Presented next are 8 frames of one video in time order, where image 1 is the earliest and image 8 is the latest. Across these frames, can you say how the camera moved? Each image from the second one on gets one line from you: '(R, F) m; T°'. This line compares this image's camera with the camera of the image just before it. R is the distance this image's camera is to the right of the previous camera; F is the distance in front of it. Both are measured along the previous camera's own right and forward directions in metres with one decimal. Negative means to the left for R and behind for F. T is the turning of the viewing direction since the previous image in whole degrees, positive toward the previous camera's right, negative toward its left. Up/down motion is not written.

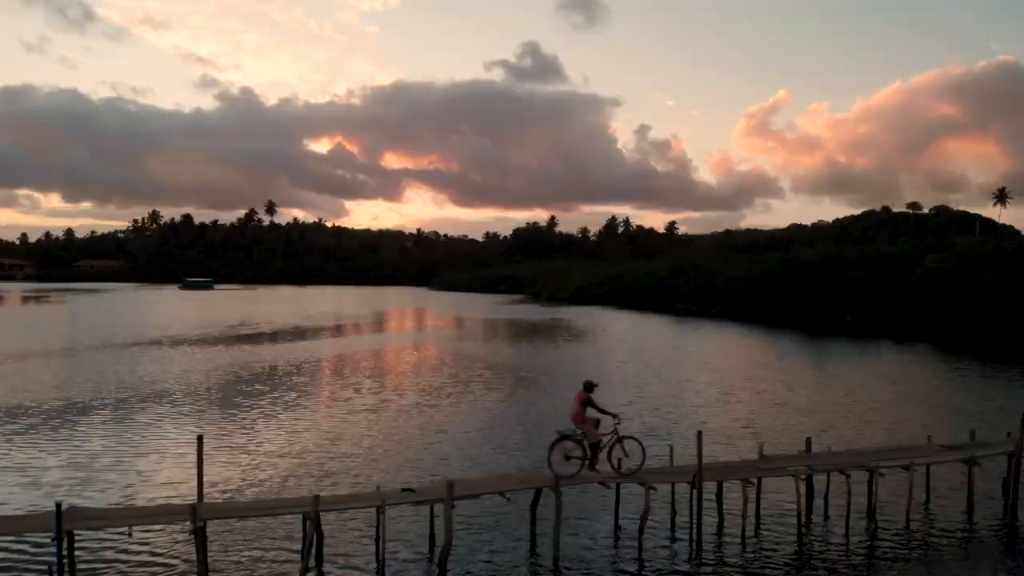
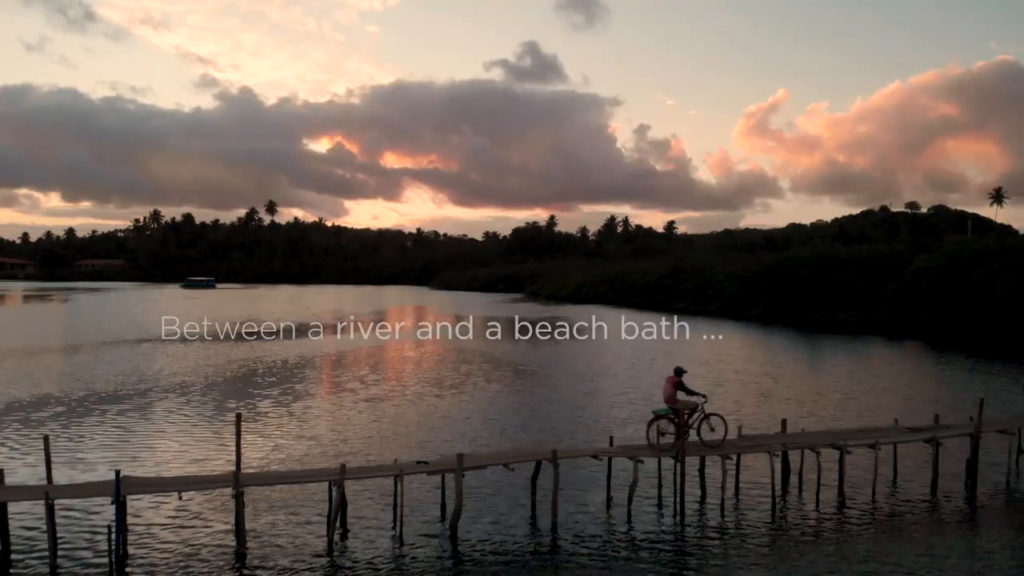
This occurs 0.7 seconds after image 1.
(-0.1, -1.6) m; 0°
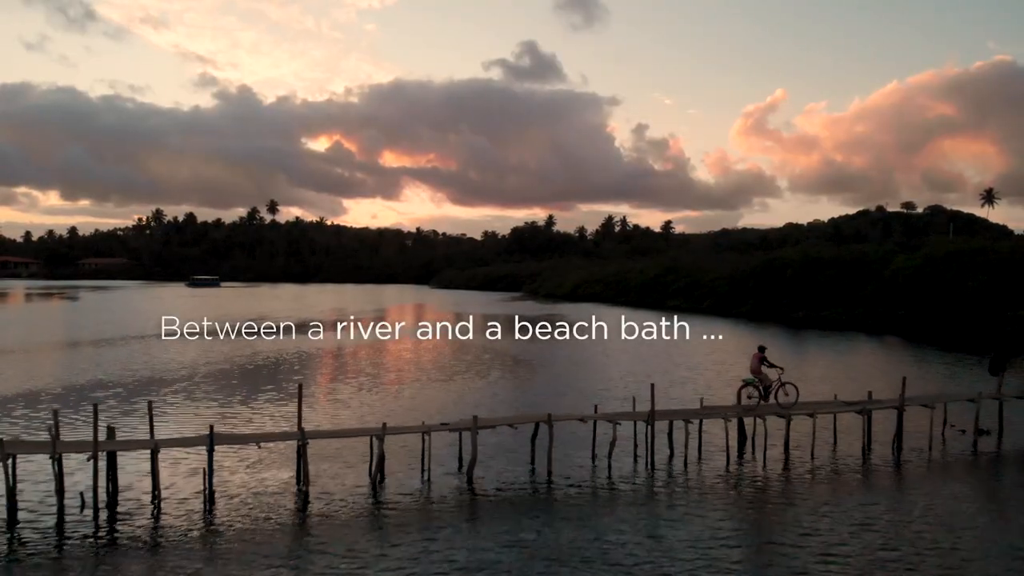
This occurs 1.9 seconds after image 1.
(-0.1, -3.8) m; 0°
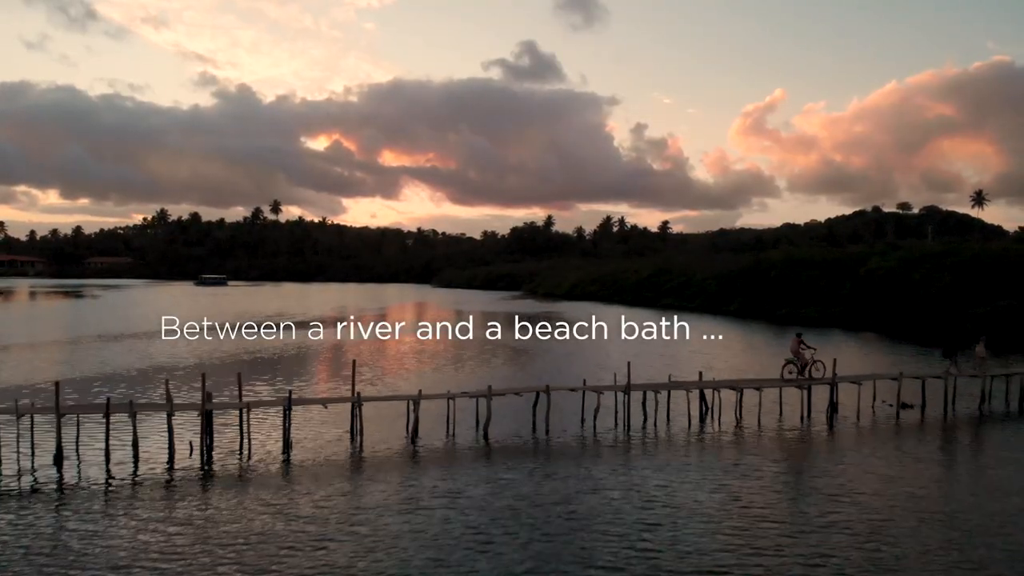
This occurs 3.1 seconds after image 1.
(-0.2, -5.2) m; 0°
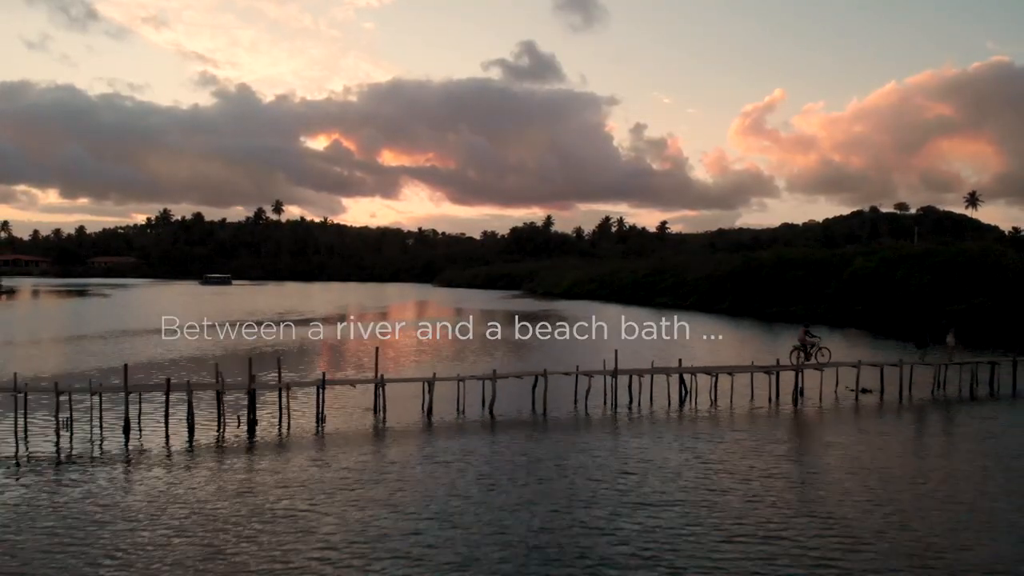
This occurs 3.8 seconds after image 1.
(-0.1, -3.6) m; 0°
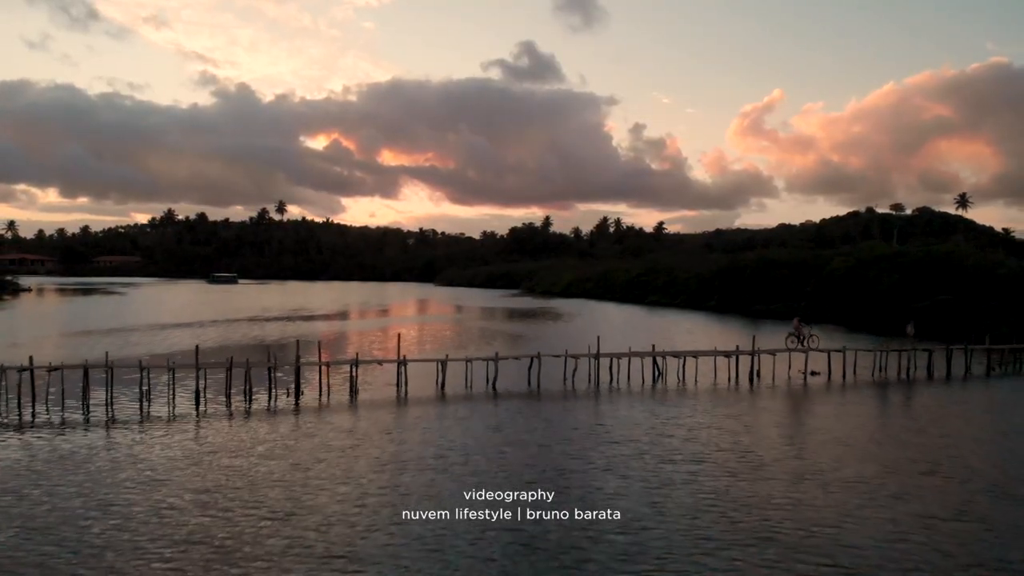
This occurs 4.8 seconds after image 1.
(0.0, -5.5) m; 0°
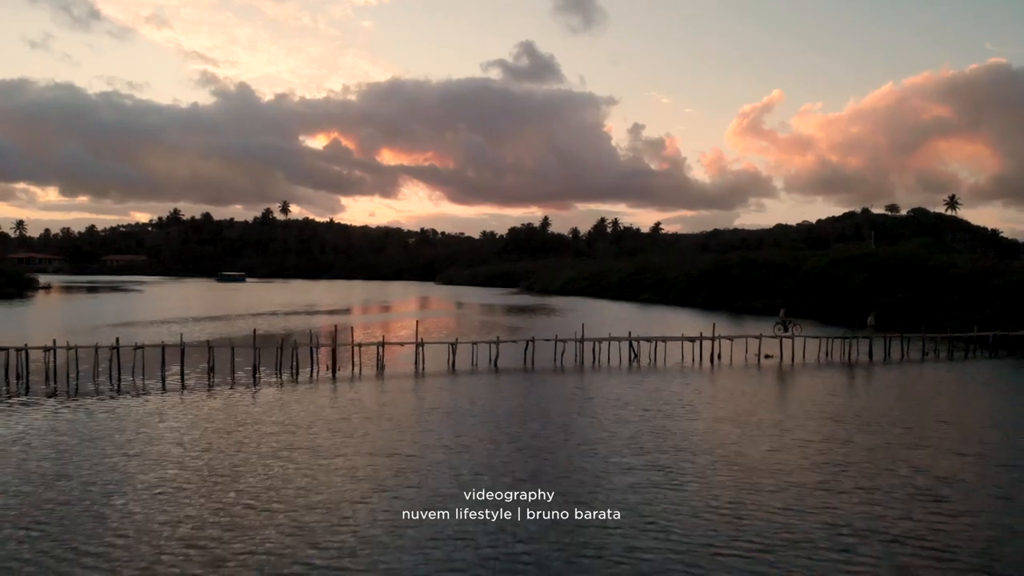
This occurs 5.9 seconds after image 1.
(0.0, -6.8) m; 0°
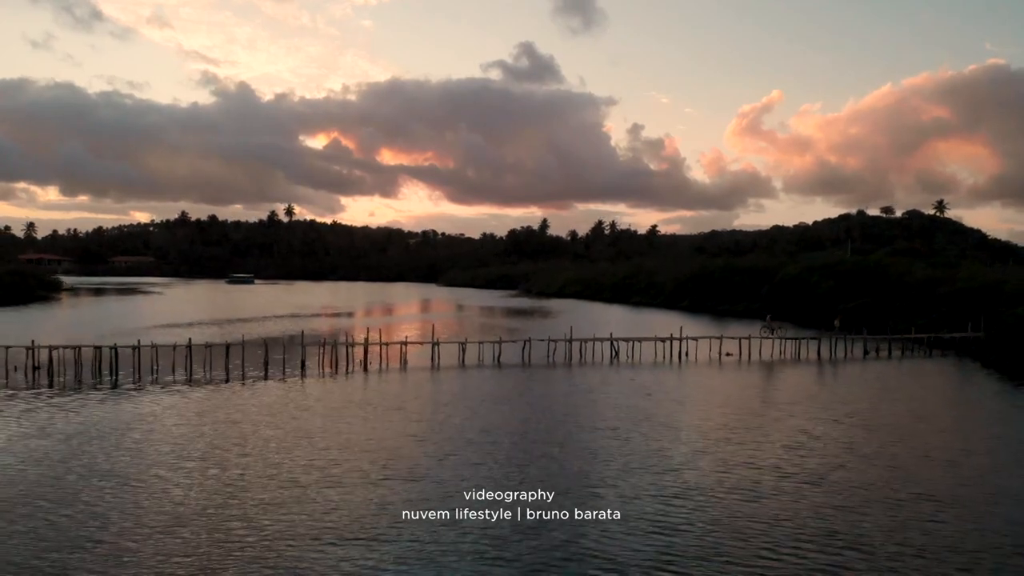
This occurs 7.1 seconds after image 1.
(0.0, -8.0) m; 0°
